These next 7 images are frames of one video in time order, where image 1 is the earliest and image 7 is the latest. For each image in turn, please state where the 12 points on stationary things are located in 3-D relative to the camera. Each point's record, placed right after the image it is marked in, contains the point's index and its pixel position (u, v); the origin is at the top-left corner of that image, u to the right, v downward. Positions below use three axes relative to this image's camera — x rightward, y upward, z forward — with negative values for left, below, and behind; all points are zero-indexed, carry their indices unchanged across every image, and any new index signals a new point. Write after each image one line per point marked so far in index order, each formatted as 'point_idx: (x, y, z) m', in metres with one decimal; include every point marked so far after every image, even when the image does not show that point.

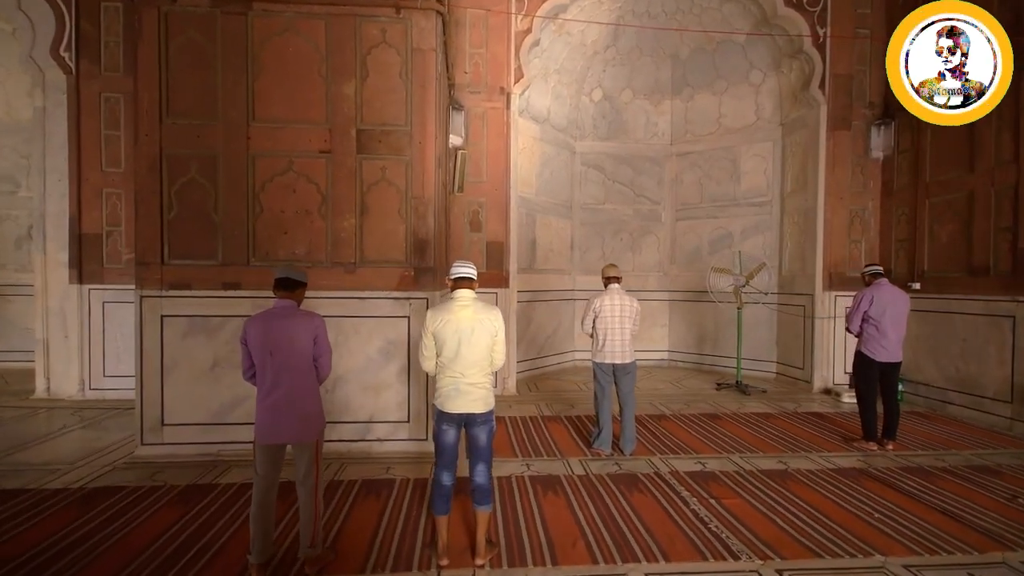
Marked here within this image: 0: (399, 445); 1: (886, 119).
0: (-0.9, -1.2, +3.8) m
1: (+4.7, +2.1, +6.1) m
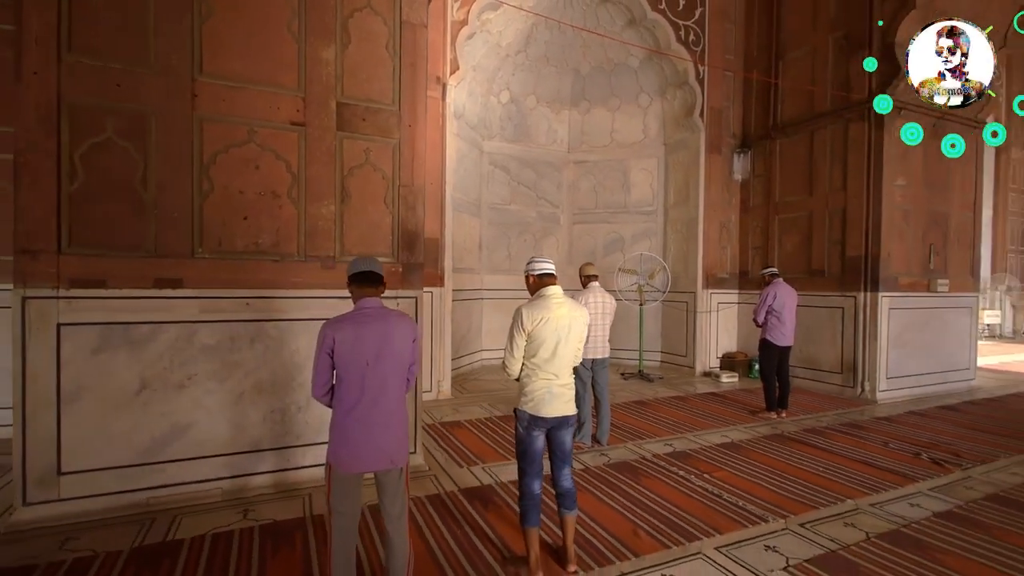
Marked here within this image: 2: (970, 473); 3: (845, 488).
0: (-0.9, -1.2, +3.4) m
1: (+3.6, +2.2, +7.4) m
2: (+3.4, -1.4, +3.6) m
3: (+2.3, -1.4, +3.3) m
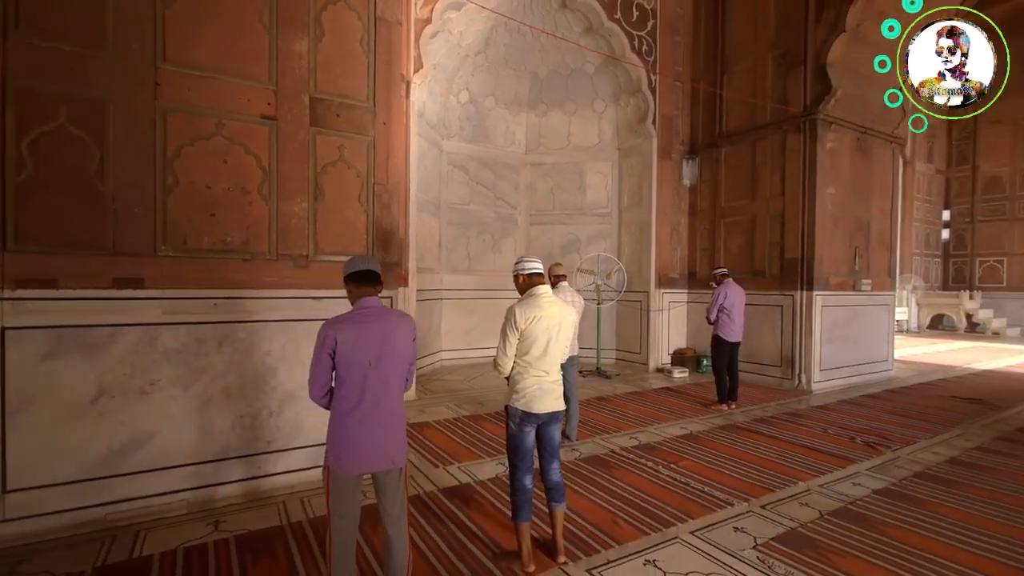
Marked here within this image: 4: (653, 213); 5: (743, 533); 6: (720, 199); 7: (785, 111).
0: (-1.0, -1.2, +3.3) m
1: (+2.9, +2.2, +7.8) m
2: (+3.2, -1.4, +4.0) m
3: (+2.1, -1.4, +3.6) m
4: (+2.2, +1.2, +7.5) m
5: (+1.3, -1.4, +2.7) m
6: (+3.2, +1.4, +7.5) m
7: (+3.7, +2.4, +6.7) m
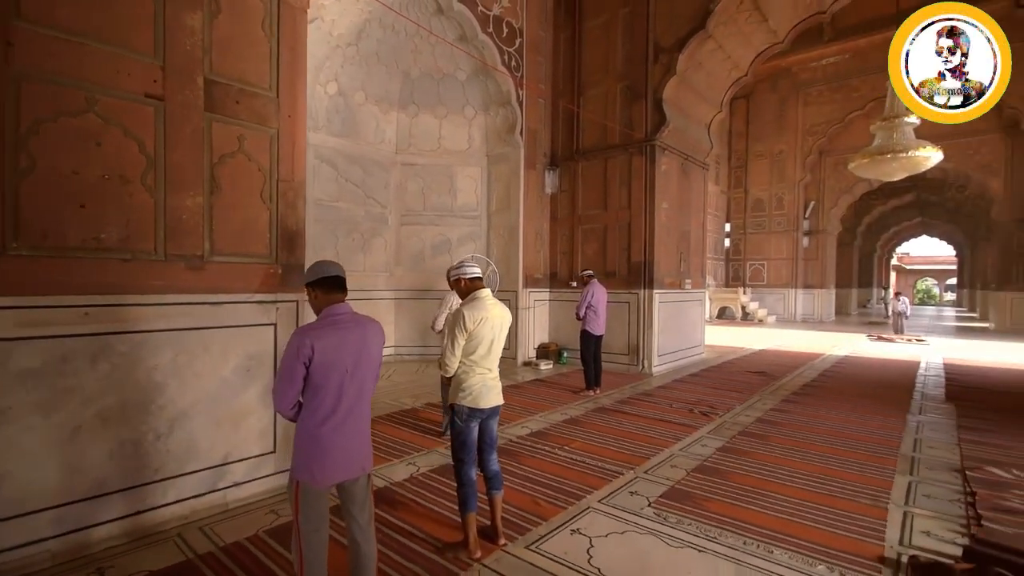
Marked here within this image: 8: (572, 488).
0: (-1.6, -1.2, +3.1) m
1: (+0.8, +2.2, +8.6) m
2: (+2.3, -1.4, +5.1) m
3: (+1.3, -1.4, +4.4) m
4: (+0.1, +1.2, +8.1) m
5: (+0.8, -1.4, +3.2) m
6: (+1.1, +1.4, +8.3) m
7: (+1.9, +2.4, +7.7) m
8: (+0.4, -1.4, +3.3) m
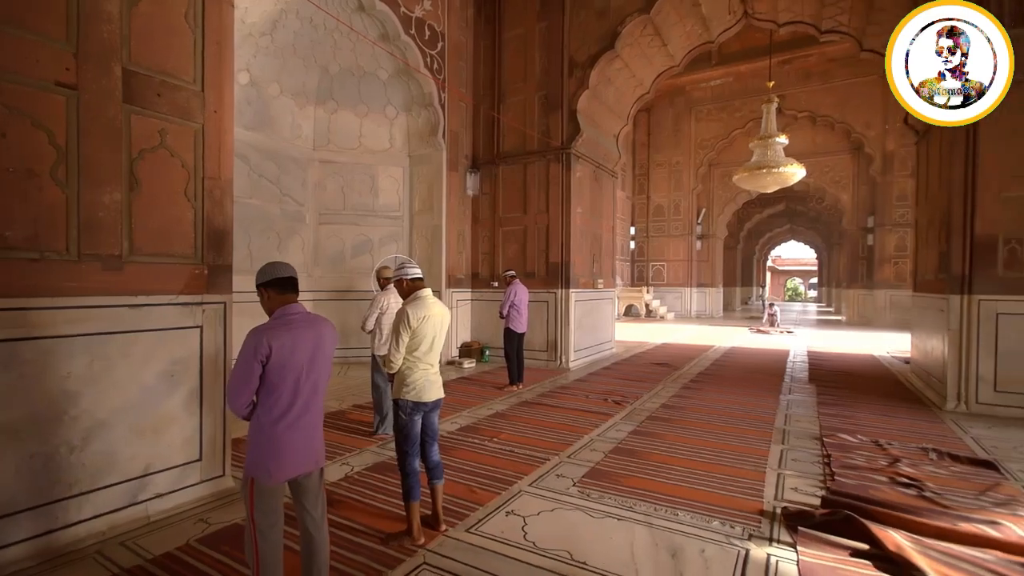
0: (-2.0, -1.2, +2.9) m
1: (-0.7, +2.2, +8.8) m
2: (+1.4, -1.4, +5.6) m
3: (+0.7, -1.4, +4.7) m
4: (-1.2, +1.2, +8.2) m
5: (+0.4, -1.4, +3.5) m
6: (-0.2, +1.4, +8.6) m
7: (+0.6, +2.5, +8.1) m
8: (-0.1, -1.4, +3.6) m
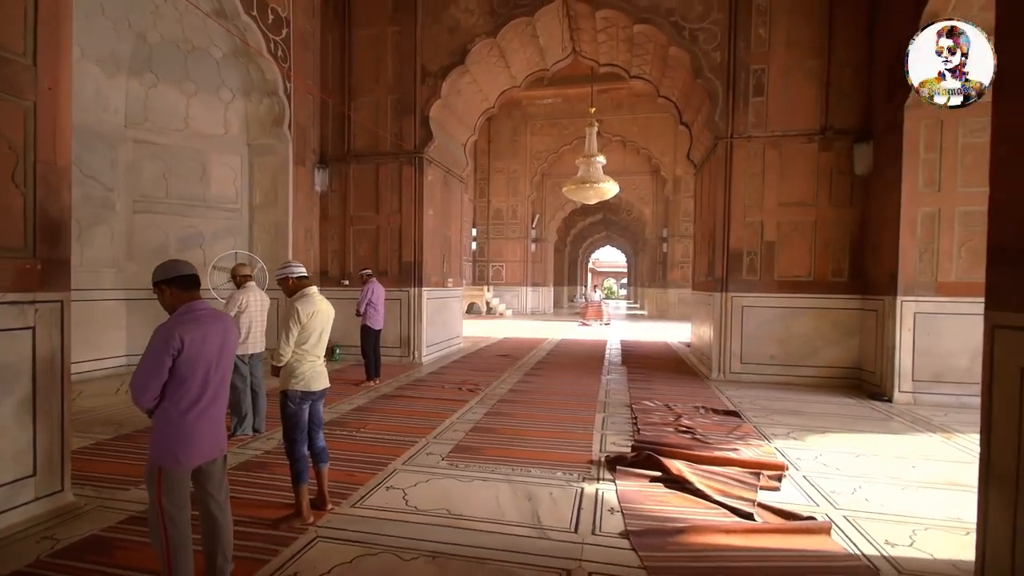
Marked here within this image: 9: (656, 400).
0: (-2.7, -1.2, +2.6) m
1: (-3.3, +2.2, +8.6) m
2: (-0.3, -1.4, +6.3) m
3: (-0.8, -1.3, +5.2) m
4: (-3.6, +1.2, +7.9) m
5: (-0.7, -1.4, +4.0) m
6: (-2.9, +1.4, +8.6) m
7: (-1.9, +2.5, +8.4) m
8: (-1.1, -1.4, +3.8) m
9: (+1.8, -1.4, +6.0) m
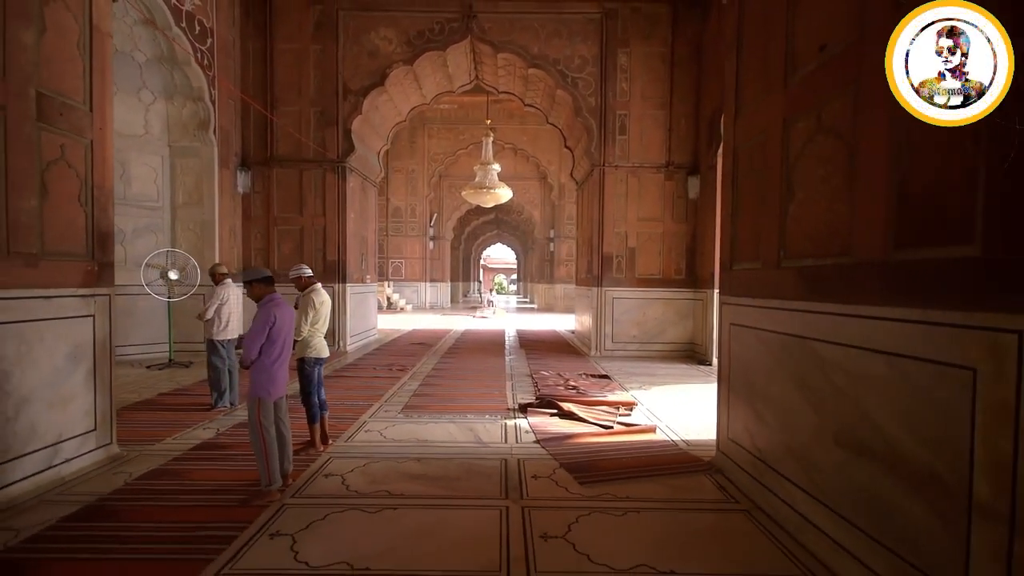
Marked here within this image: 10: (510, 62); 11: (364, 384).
0: (-3.0, -1.2, +3.4) m
1: (-5.0, +2.3, +9.0) m
2: (-1.5, -1.3, +7.5) m
3: (-1.7, -1.3, +6.4) m
4: (-5.1, +1.3, +8.3) m
5: (-1.3, -1.3, +5.2) m
6: (-4.6, +1.5, +9.1) m
7: (-3.6, +2.6, +9.2) m
8: (-1.7, -1.3, +5.0) m
9: (+0.6, -1.3, +7.7) m
10: (0.0, +4.4, +9.4) m
11: (-2.0, -1.3, +6.5) m
